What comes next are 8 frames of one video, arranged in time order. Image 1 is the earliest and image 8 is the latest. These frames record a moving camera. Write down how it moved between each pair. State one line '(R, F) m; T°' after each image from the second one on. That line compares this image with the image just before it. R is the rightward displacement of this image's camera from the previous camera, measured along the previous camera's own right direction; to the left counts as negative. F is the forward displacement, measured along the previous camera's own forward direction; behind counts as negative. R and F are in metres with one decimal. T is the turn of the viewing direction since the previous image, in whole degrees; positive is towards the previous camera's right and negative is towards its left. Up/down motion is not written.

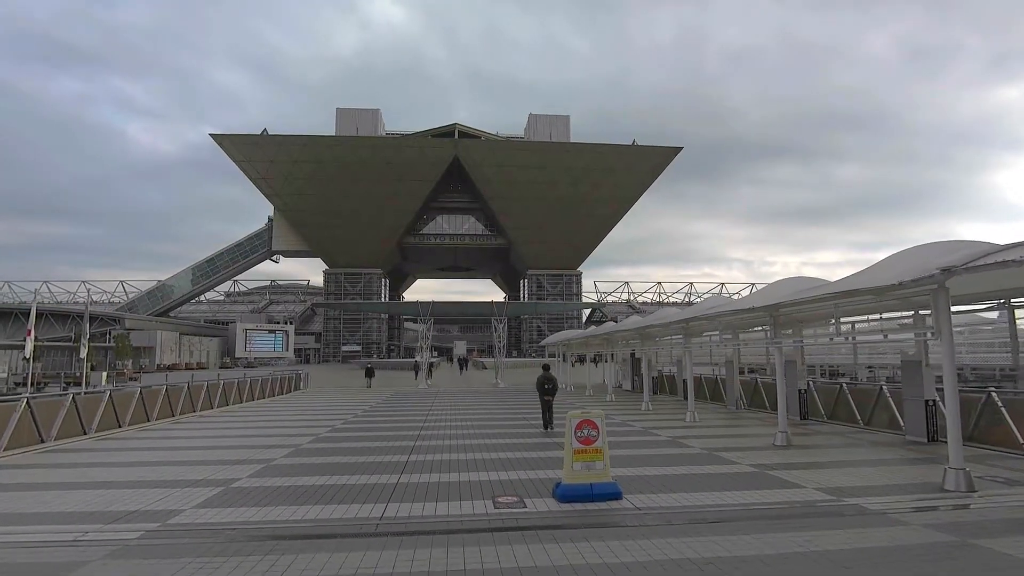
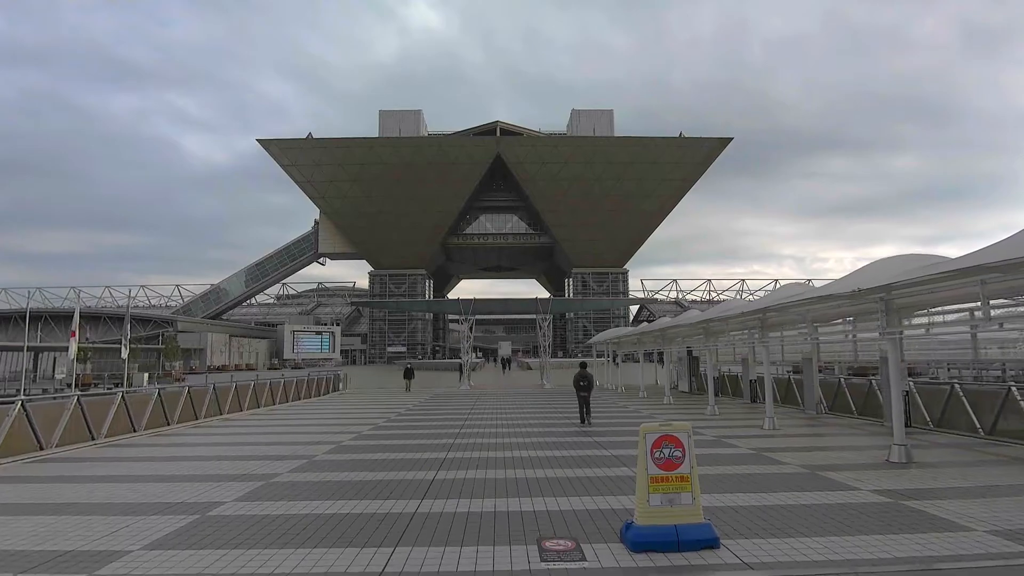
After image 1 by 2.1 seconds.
(+0.1, +0.1) m; -4°
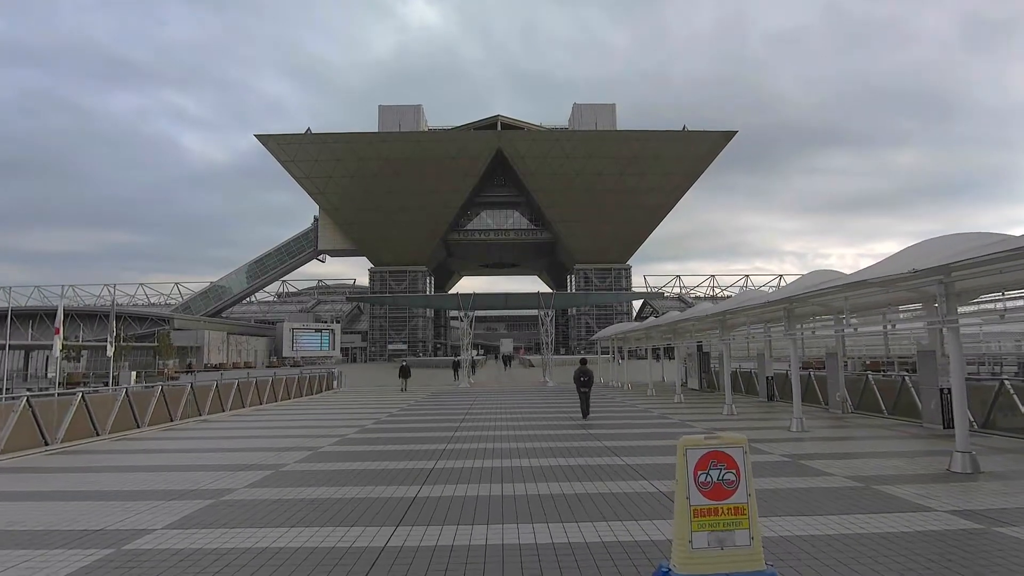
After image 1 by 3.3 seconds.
(+0.1, +1.2) m; 0°
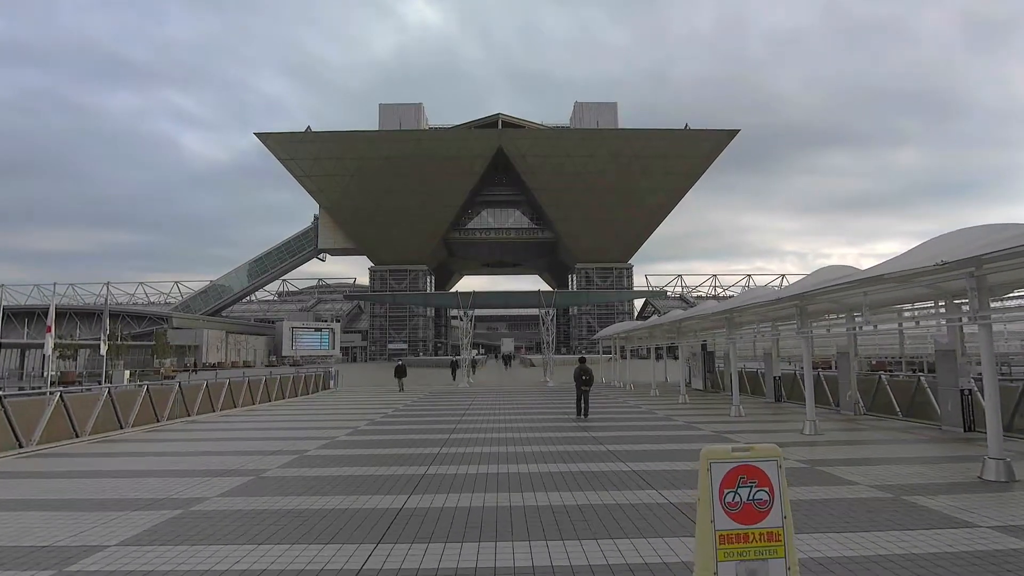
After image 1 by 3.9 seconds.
(+0.1, -1.1) m; 0°
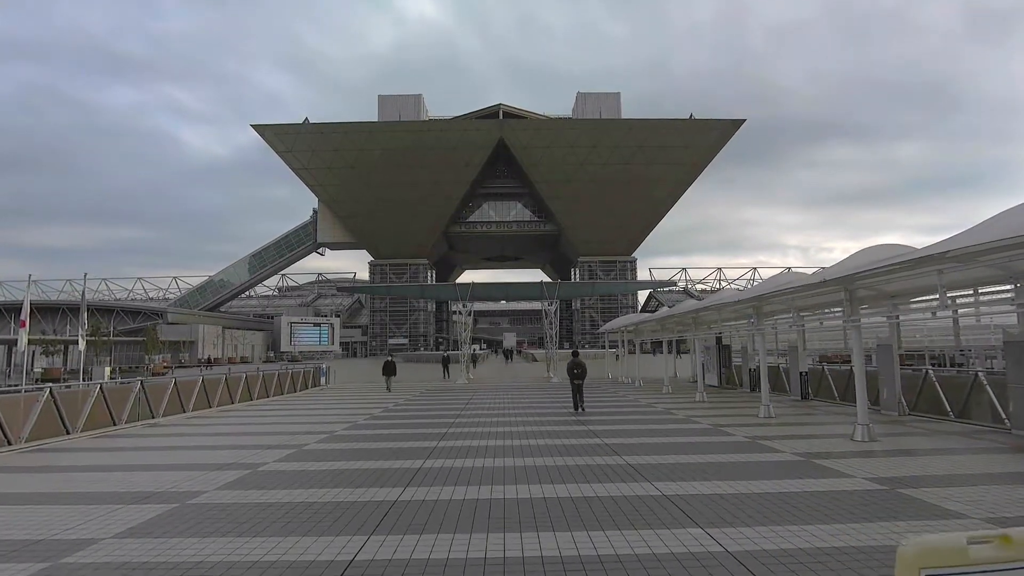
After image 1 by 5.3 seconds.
(+0.1, +1.6) m; 0°
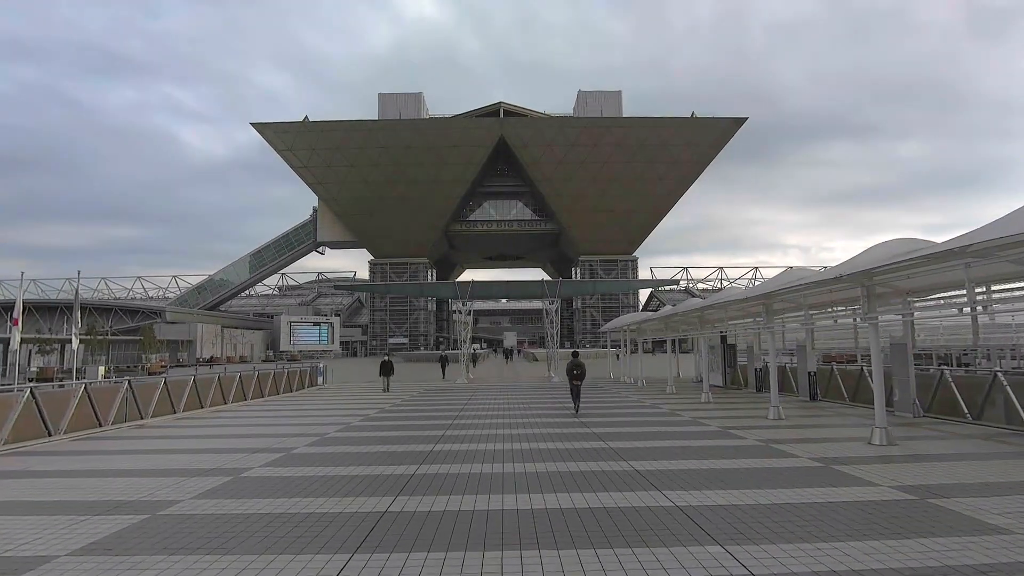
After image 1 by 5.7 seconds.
(0.0, -1.2) m; 0°
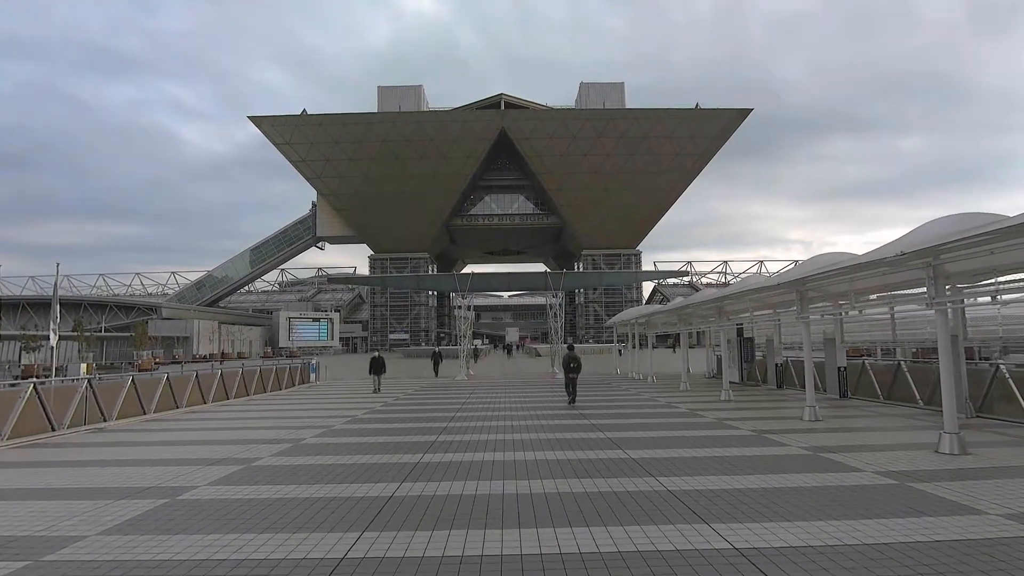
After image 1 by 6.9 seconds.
(0.0, +1.4) m; 0°
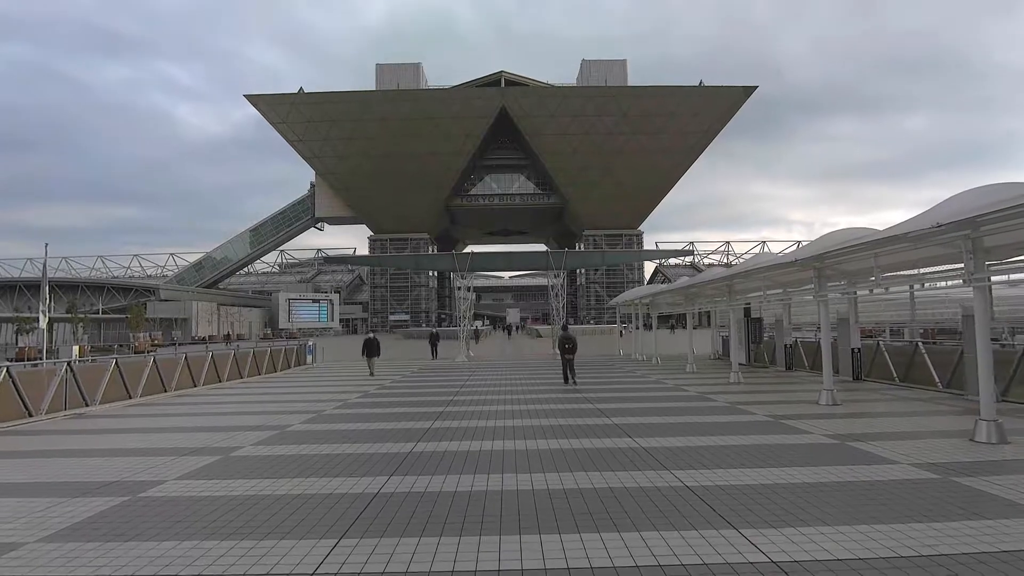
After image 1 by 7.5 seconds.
(0.0, -1.0) m; 0°
